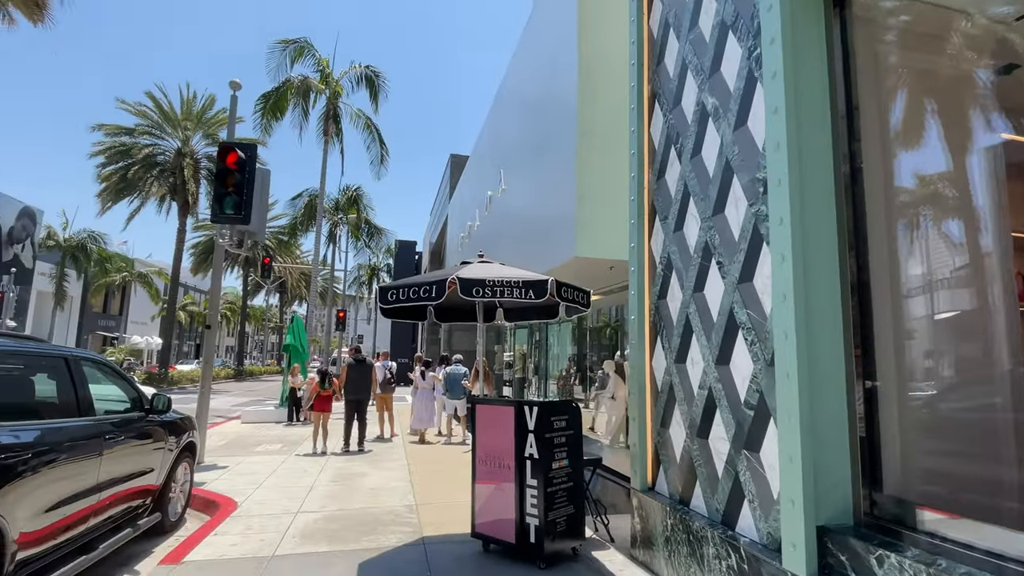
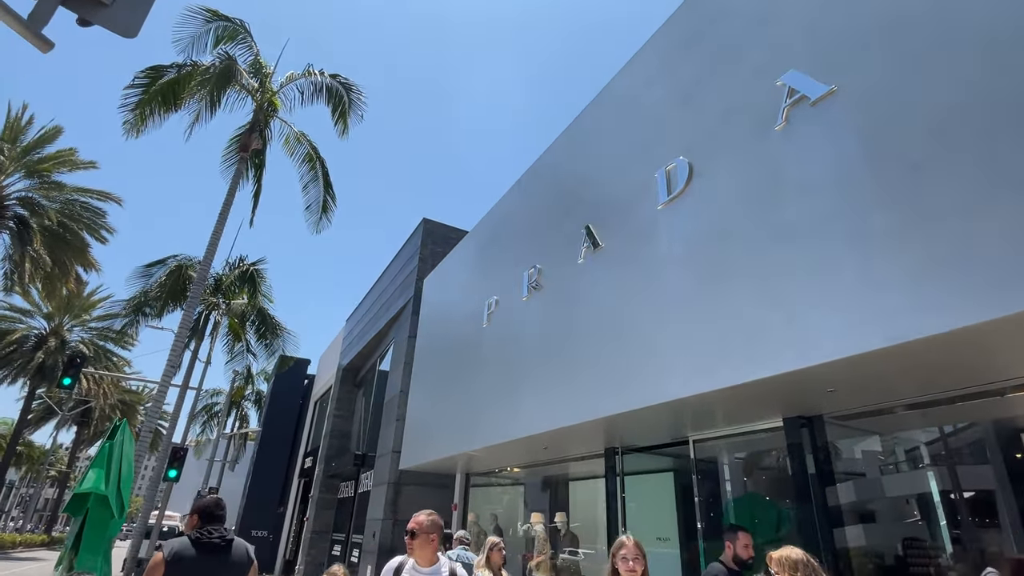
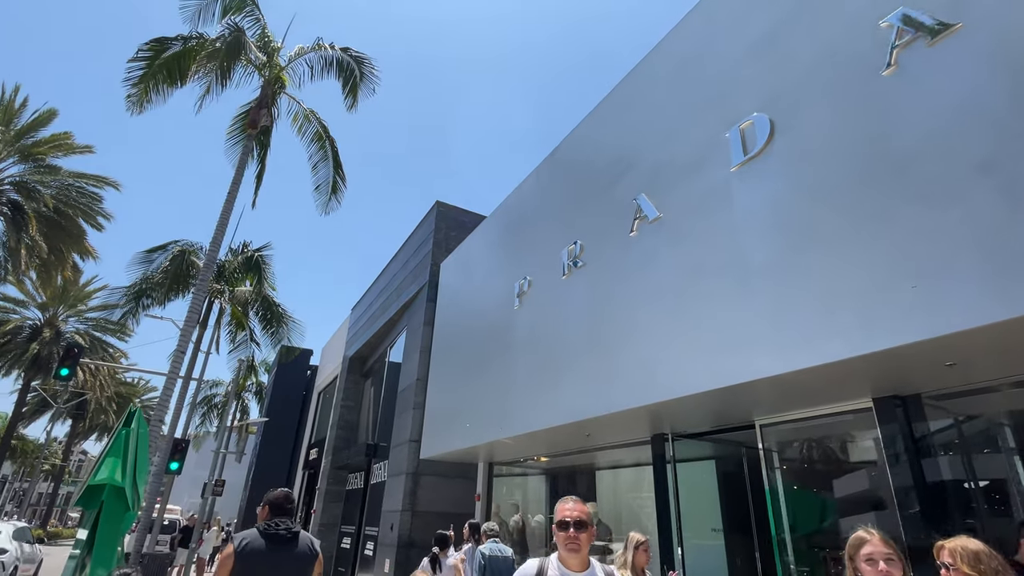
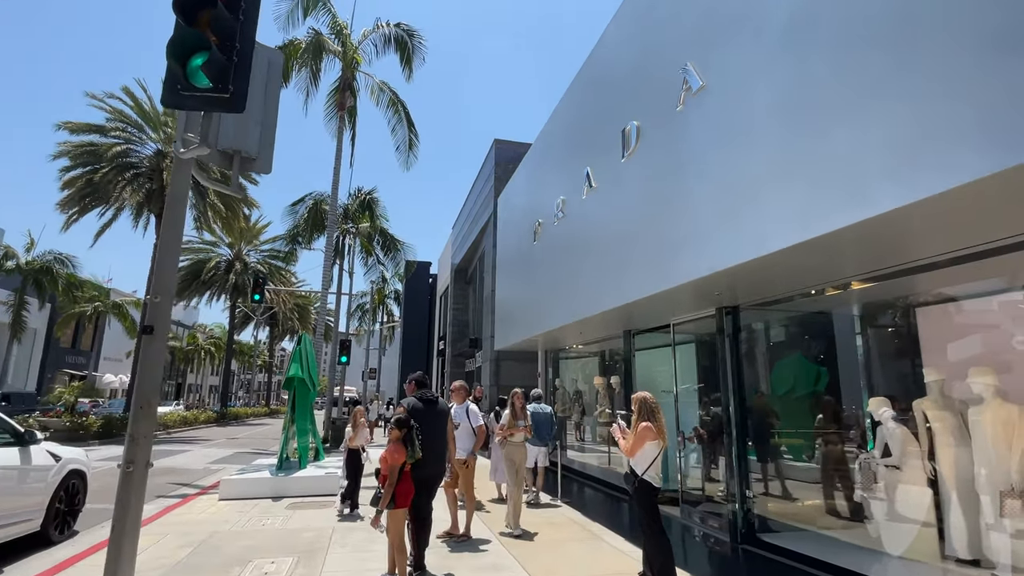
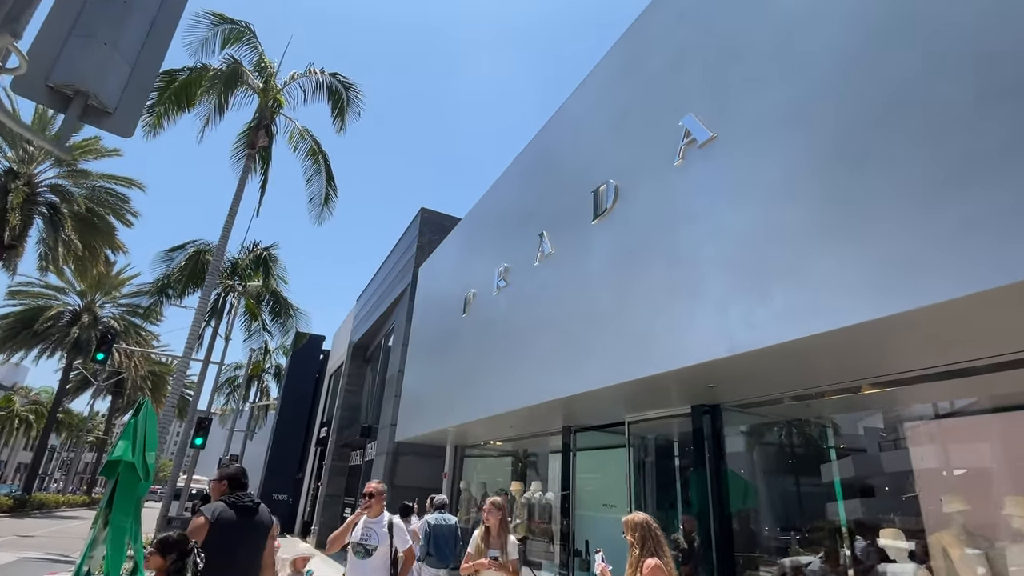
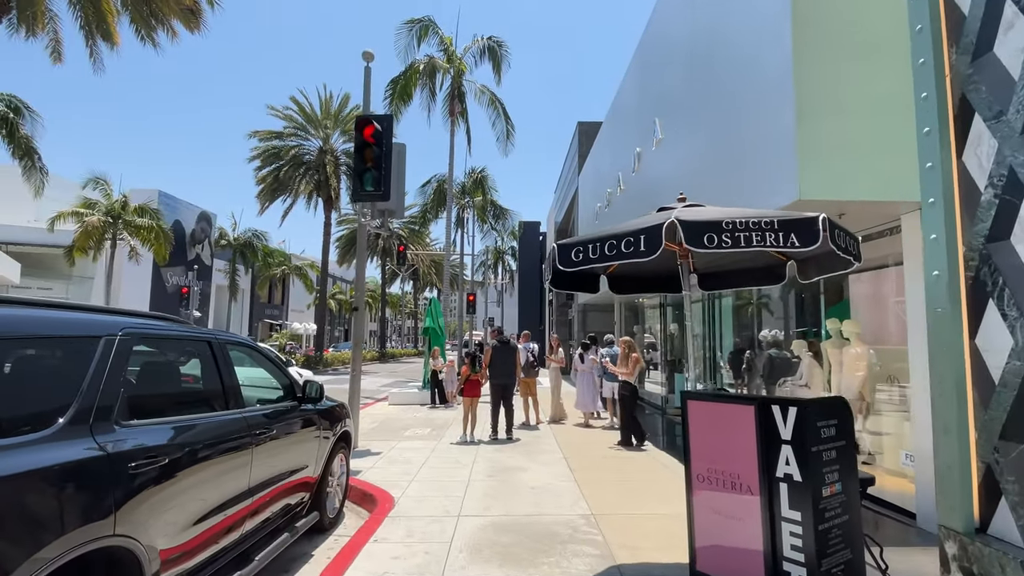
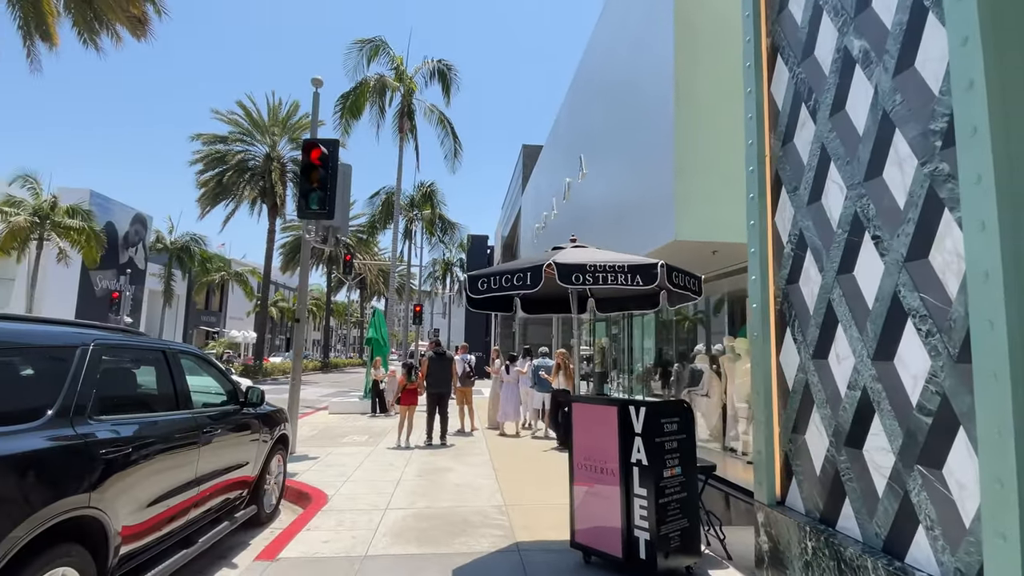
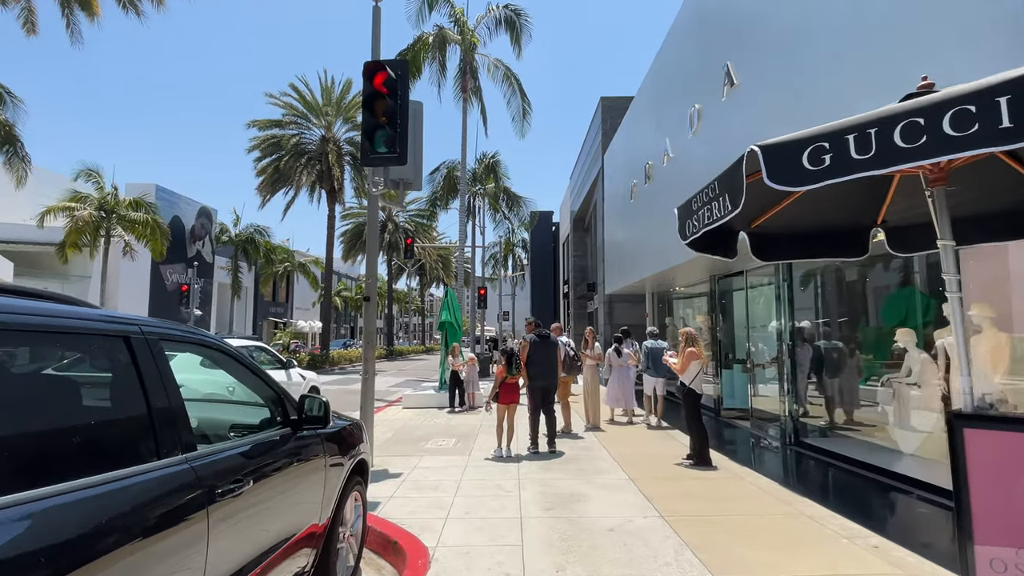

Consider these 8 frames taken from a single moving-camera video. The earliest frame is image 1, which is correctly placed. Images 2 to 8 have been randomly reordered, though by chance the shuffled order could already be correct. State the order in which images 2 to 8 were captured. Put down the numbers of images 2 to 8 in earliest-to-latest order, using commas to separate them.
7, 6, 8, 4, 5, 2, 3
